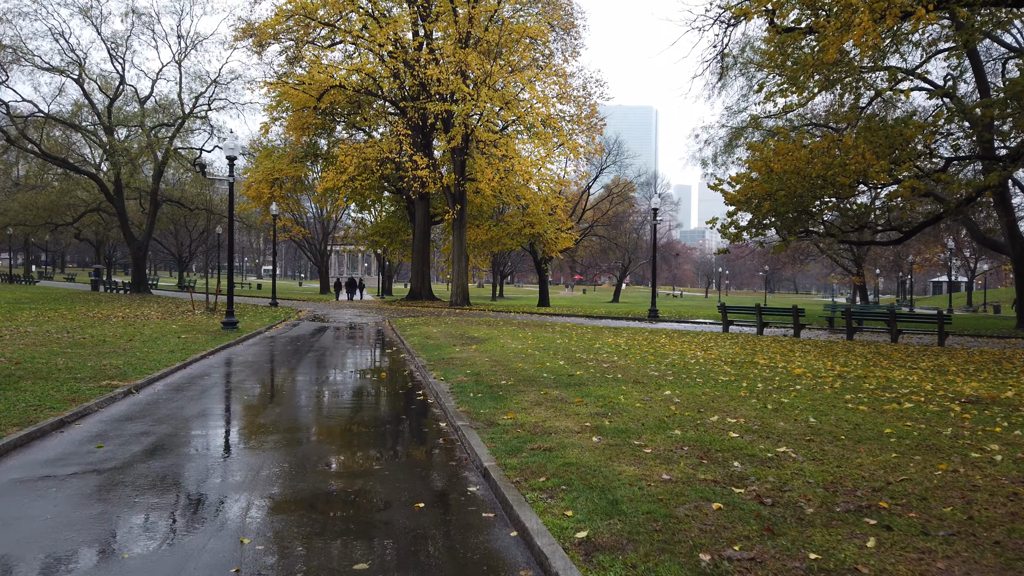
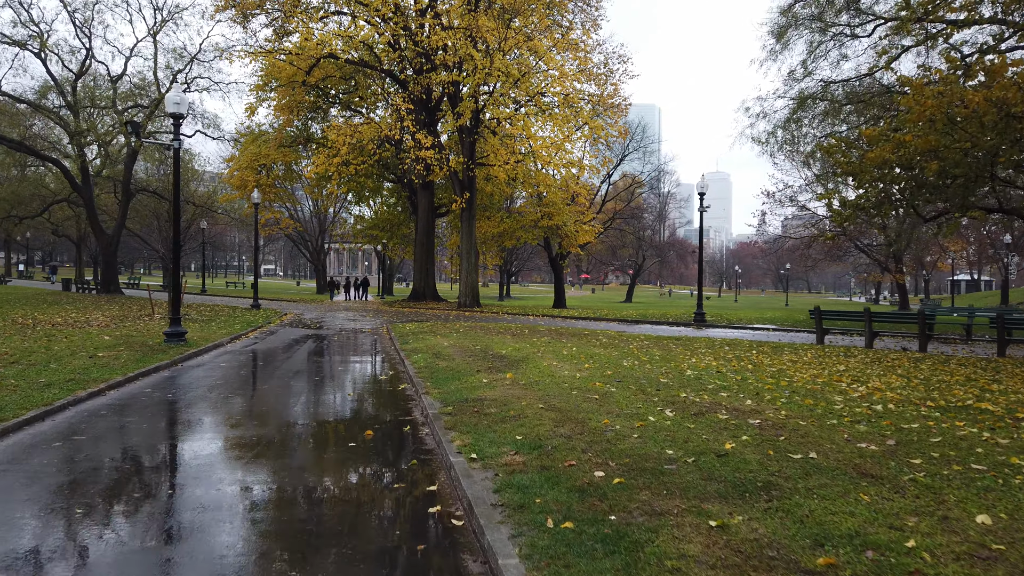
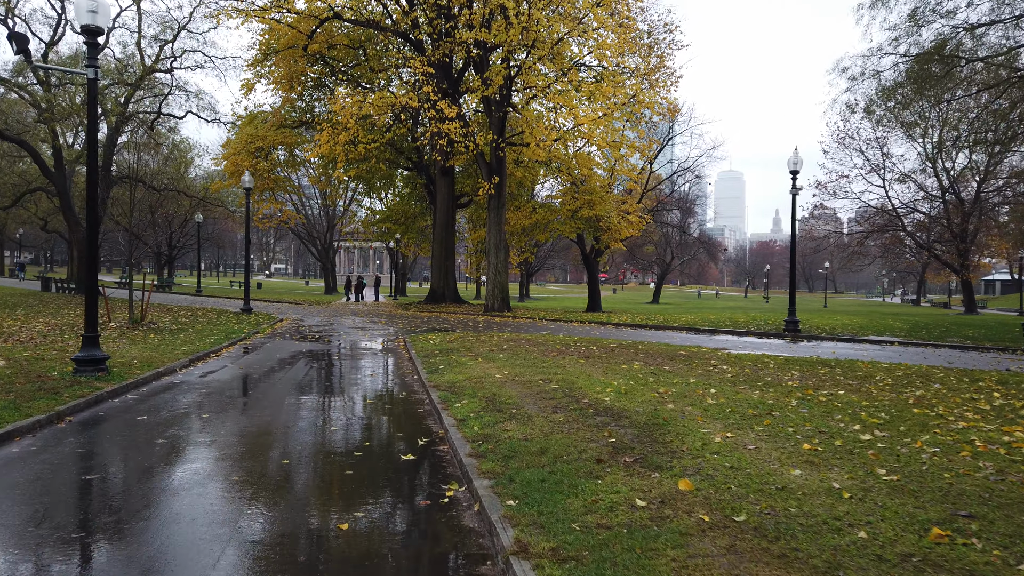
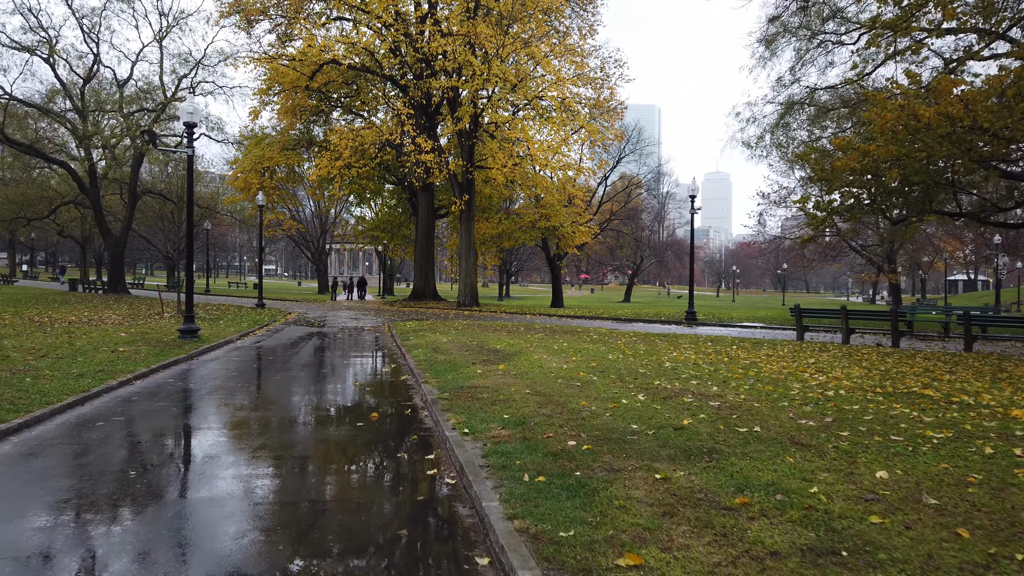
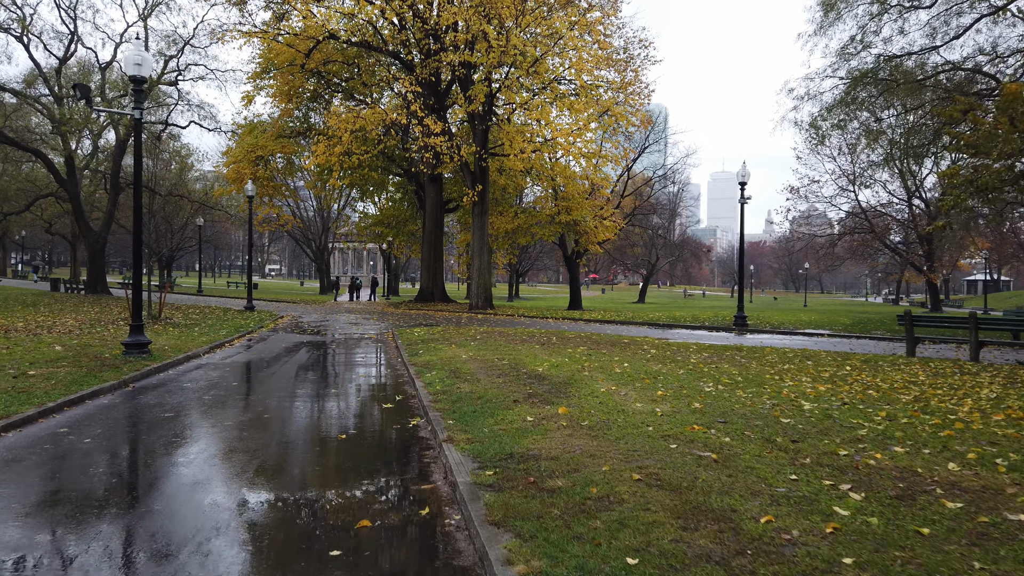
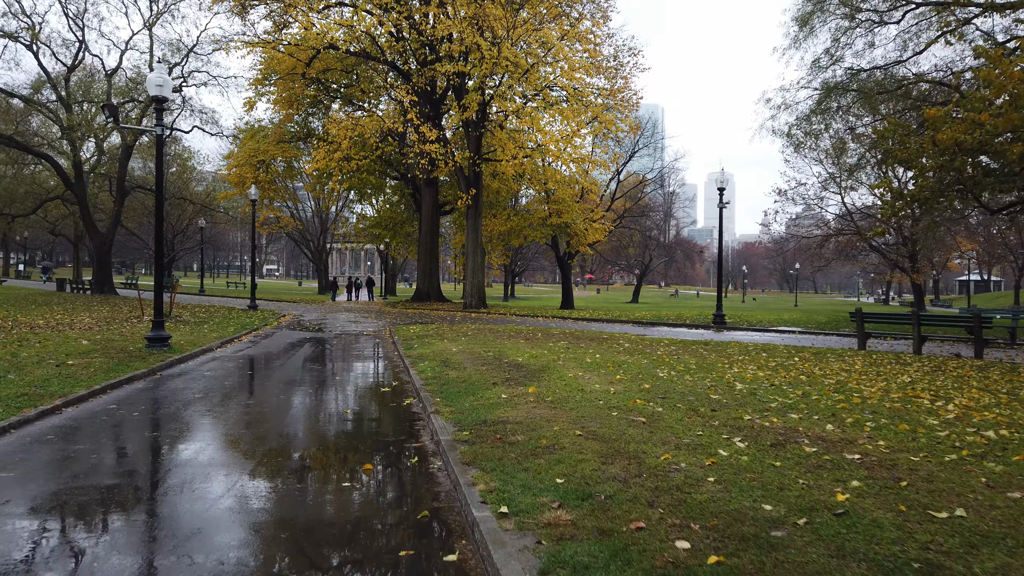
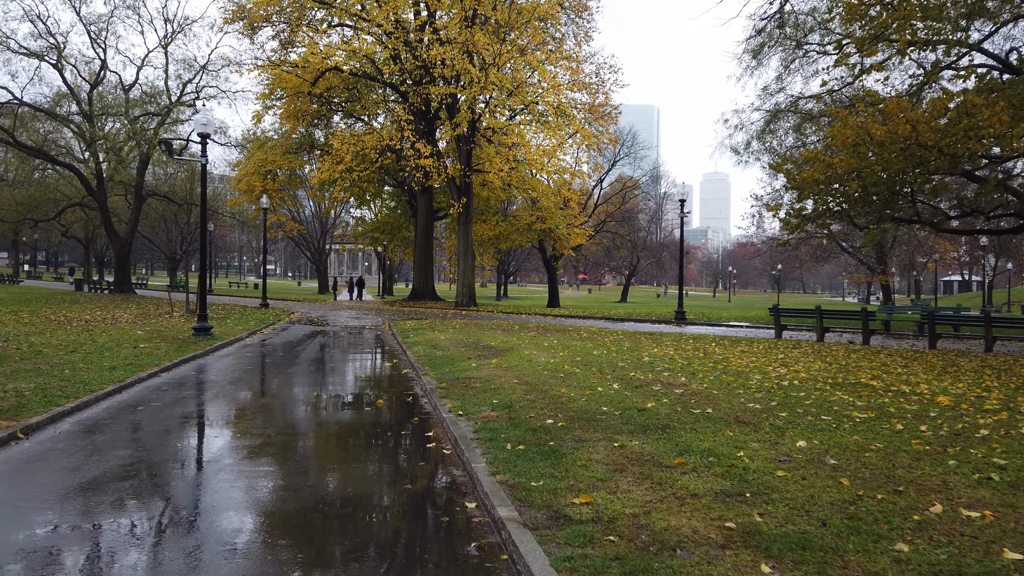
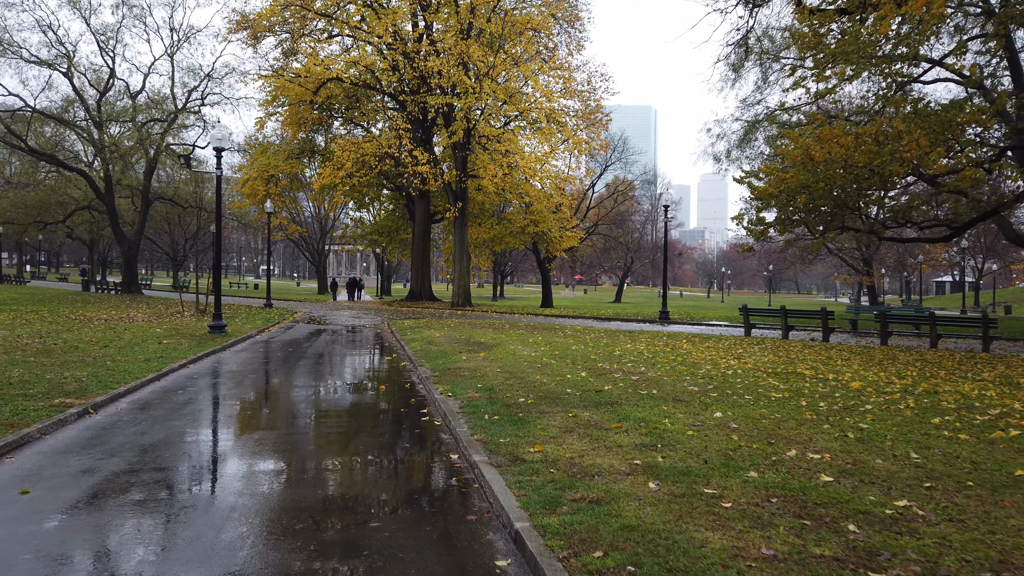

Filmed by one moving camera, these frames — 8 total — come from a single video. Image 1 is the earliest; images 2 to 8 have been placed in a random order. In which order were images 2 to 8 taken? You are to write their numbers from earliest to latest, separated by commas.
8, 7, 4, 2, 6, 5, 3
